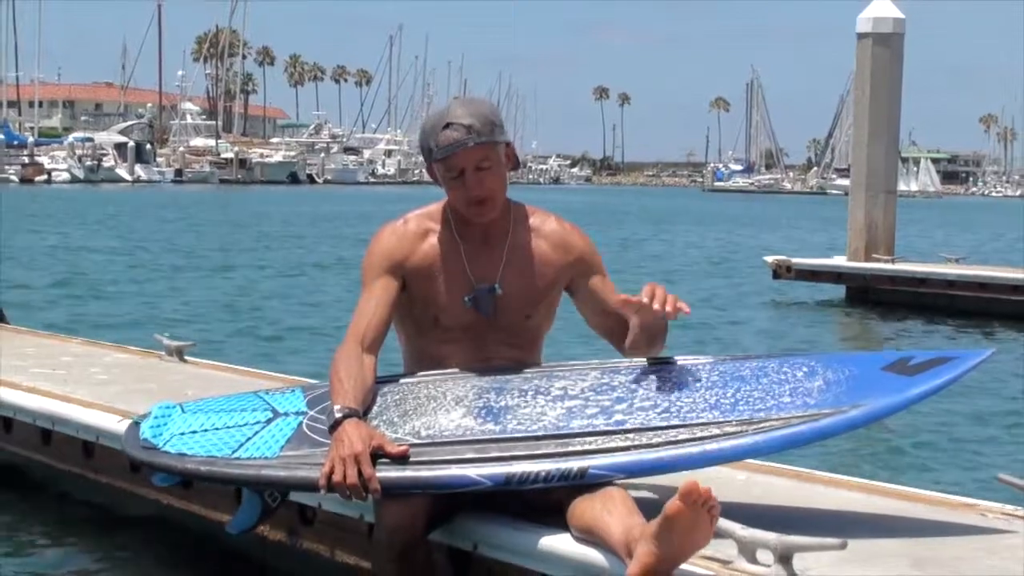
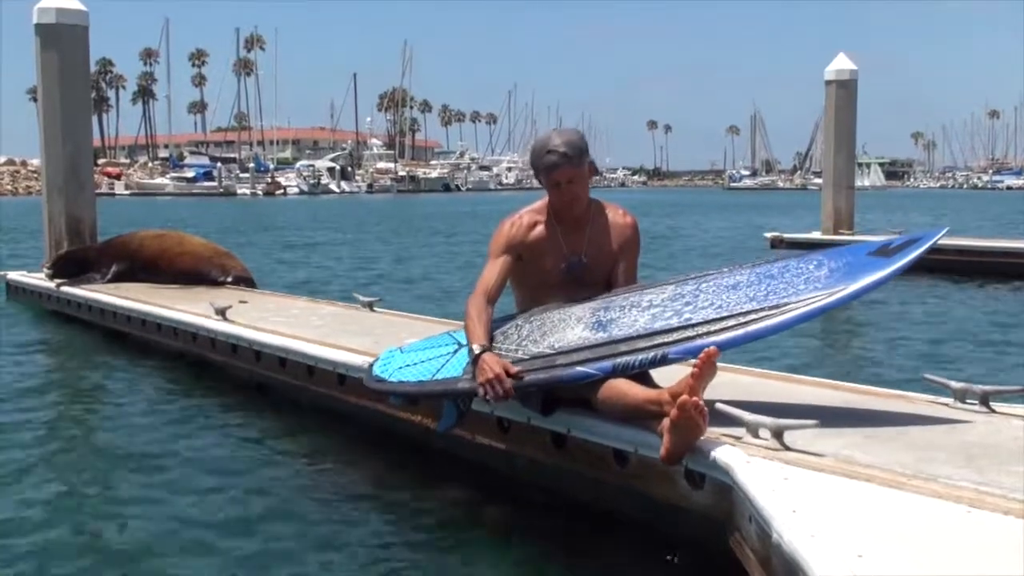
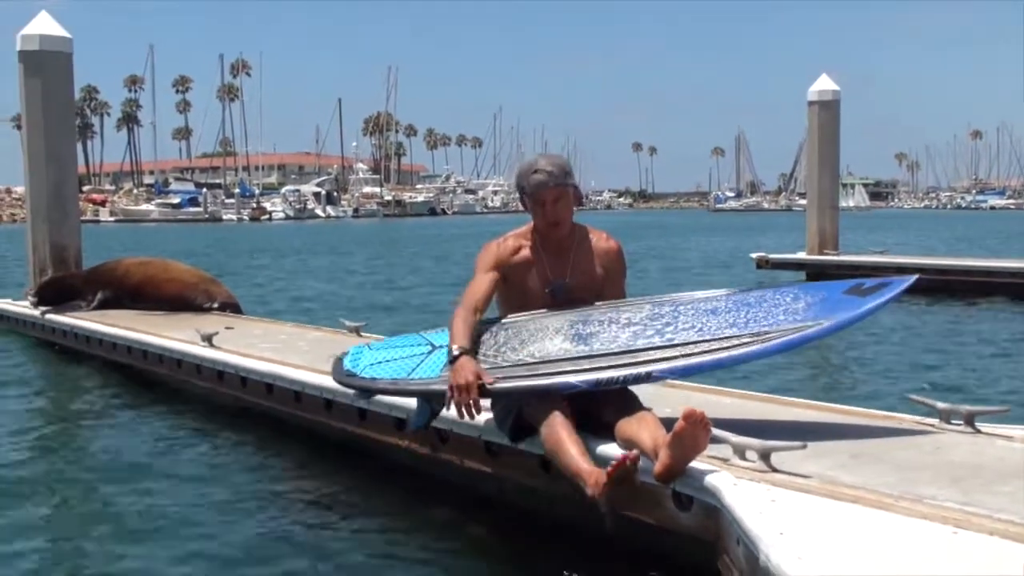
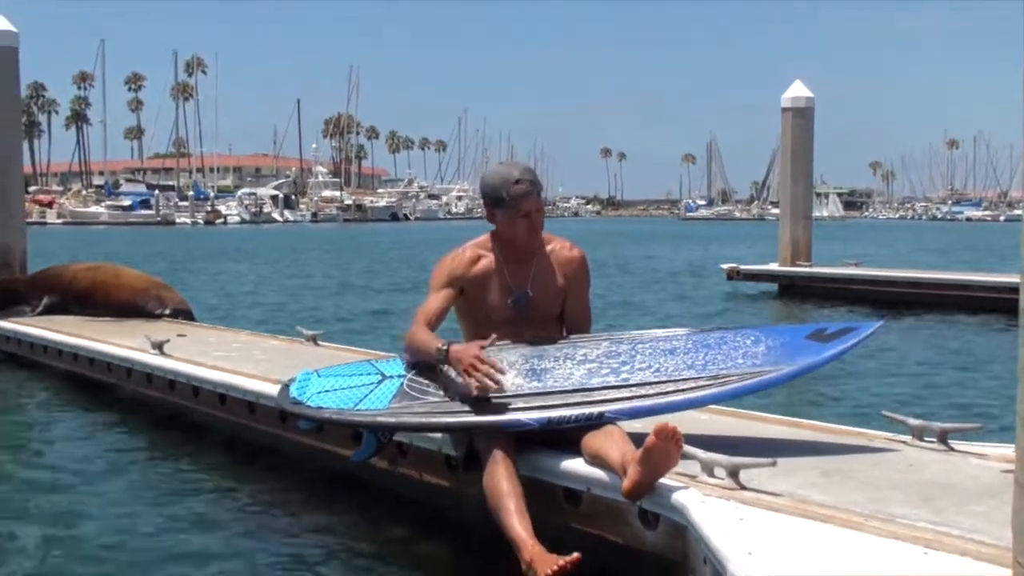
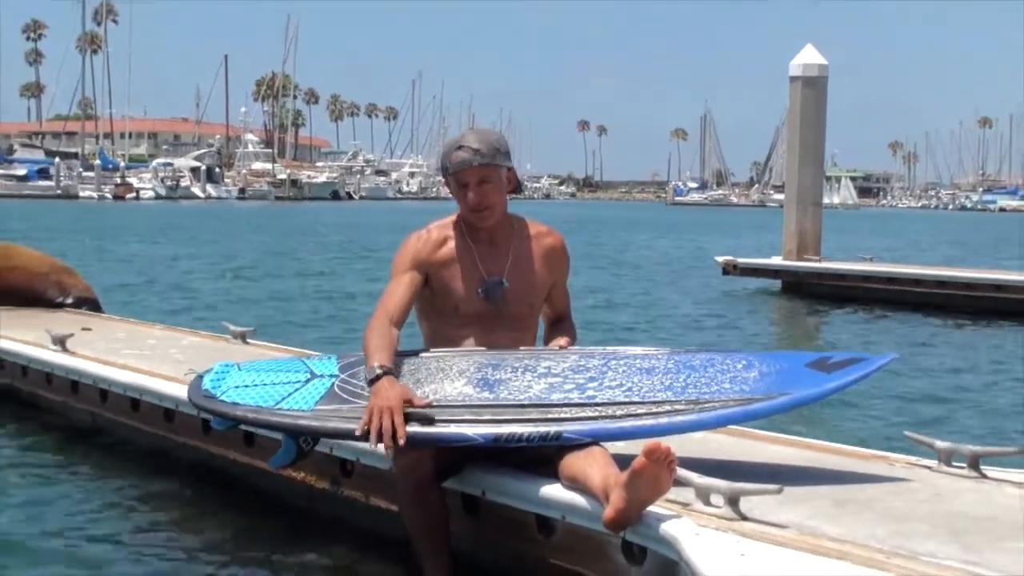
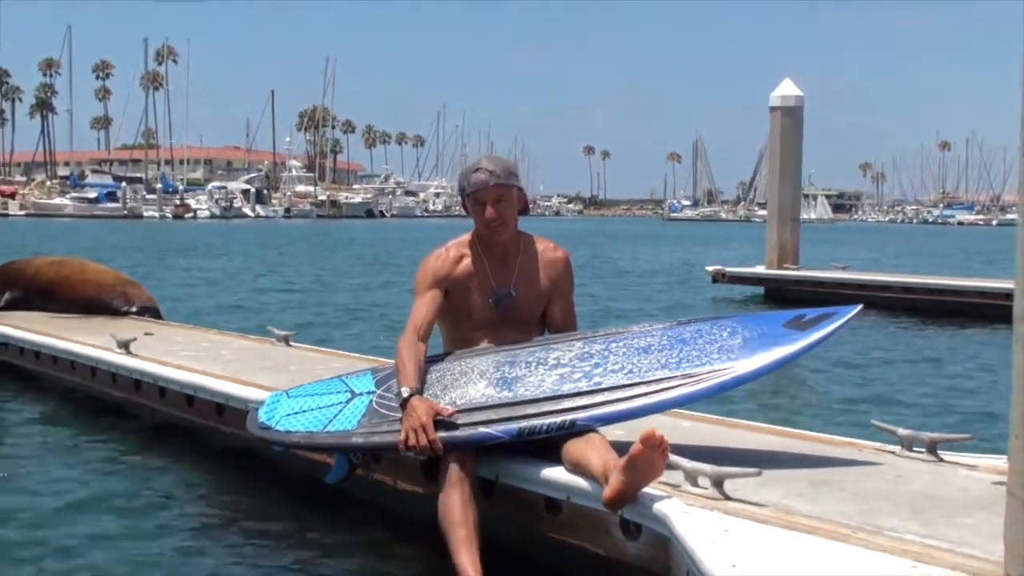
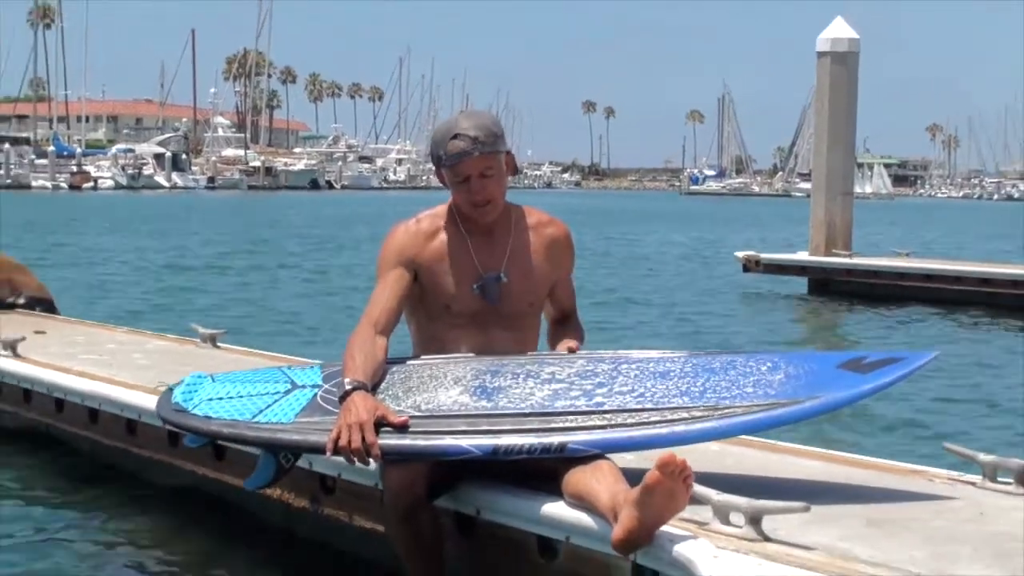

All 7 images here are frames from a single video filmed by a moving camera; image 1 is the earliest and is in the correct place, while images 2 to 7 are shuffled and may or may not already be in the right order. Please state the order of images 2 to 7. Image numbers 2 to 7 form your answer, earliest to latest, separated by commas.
7, 5, 6, 4, 3, 2
